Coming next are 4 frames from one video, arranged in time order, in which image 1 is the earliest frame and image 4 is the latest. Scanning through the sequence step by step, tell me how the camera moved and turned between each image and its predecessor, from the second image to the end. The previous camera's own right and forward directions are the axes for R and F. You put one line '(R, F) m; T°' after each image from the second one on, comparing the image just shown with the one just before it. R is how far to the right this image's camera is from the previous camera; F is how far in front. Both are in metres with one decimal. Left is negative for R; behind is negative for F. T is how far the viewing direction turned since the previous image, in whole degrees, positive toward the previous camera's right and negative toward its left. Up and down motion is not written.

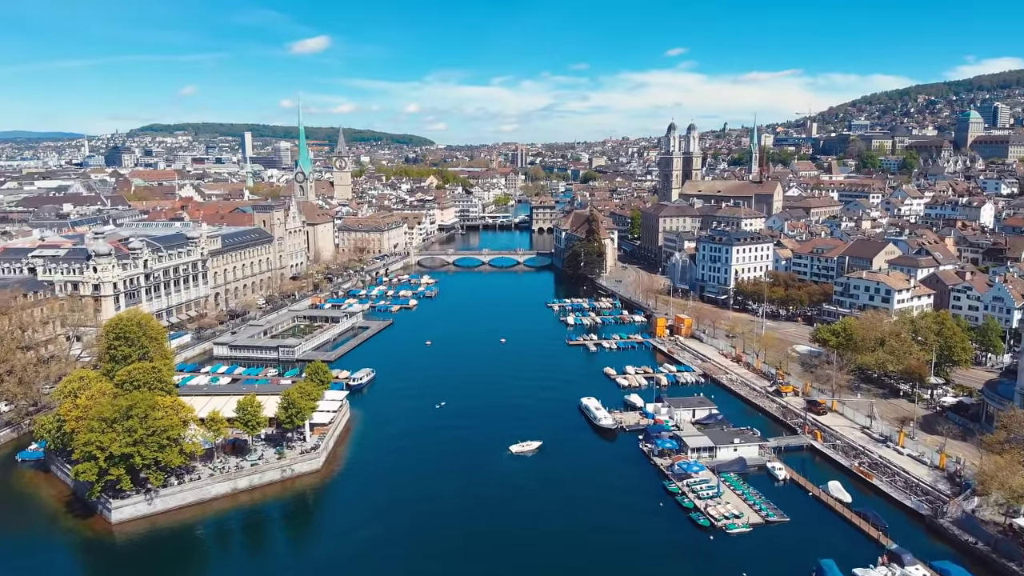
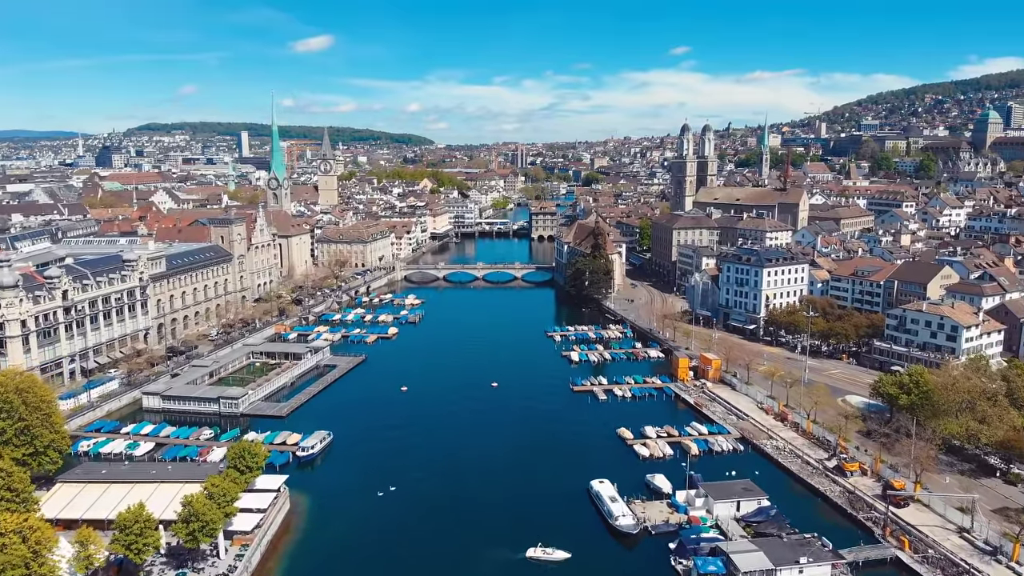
(+0.5, +9.3) m; 0°
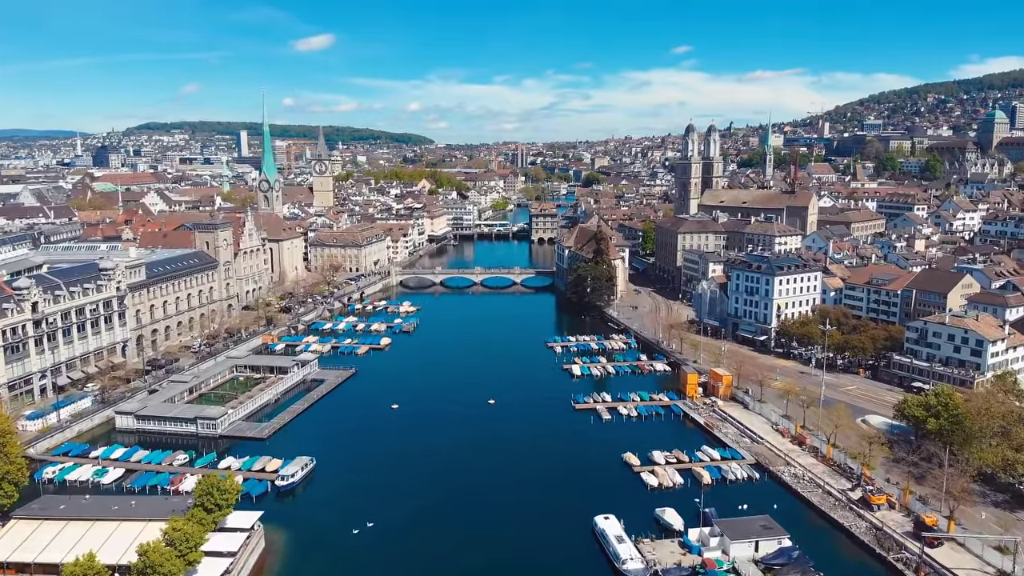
(+0.1, +2.8) m; 0°
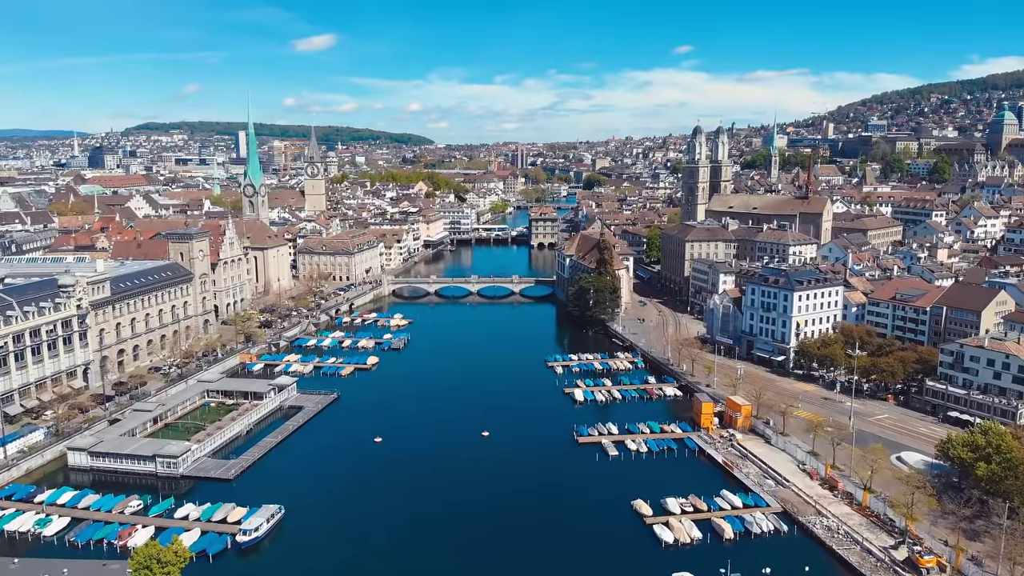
(+0.2, +4.1) m; 0°
